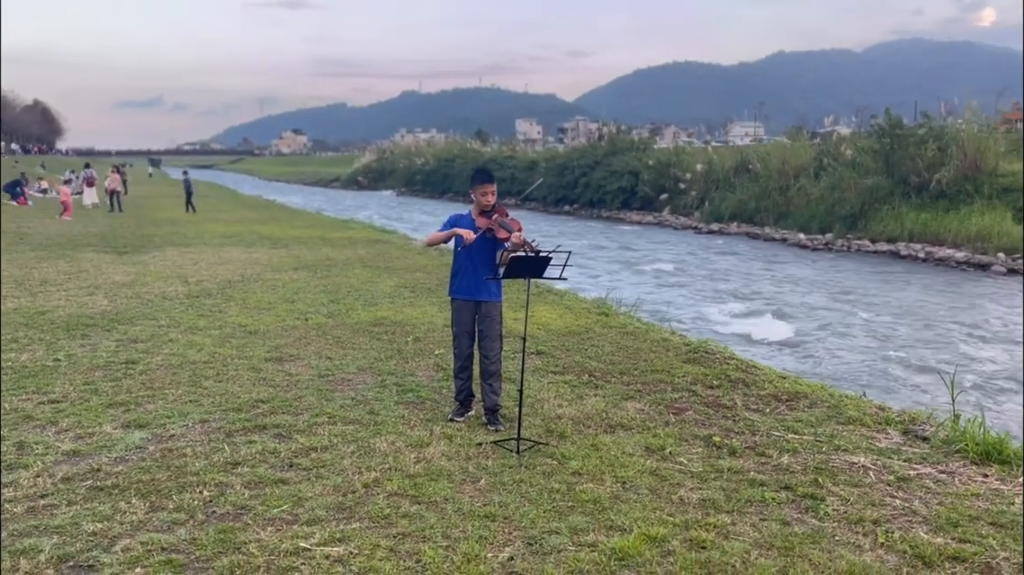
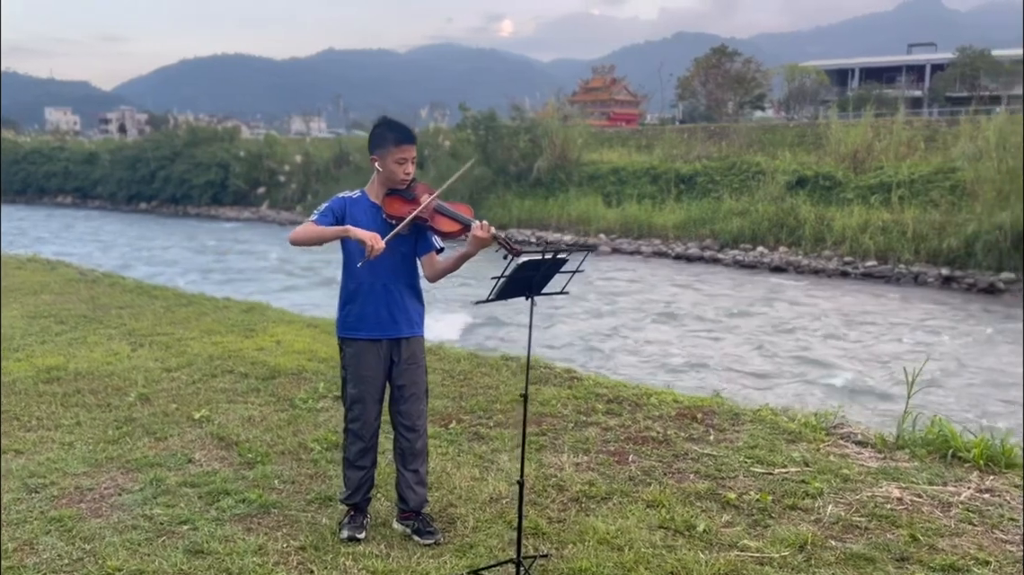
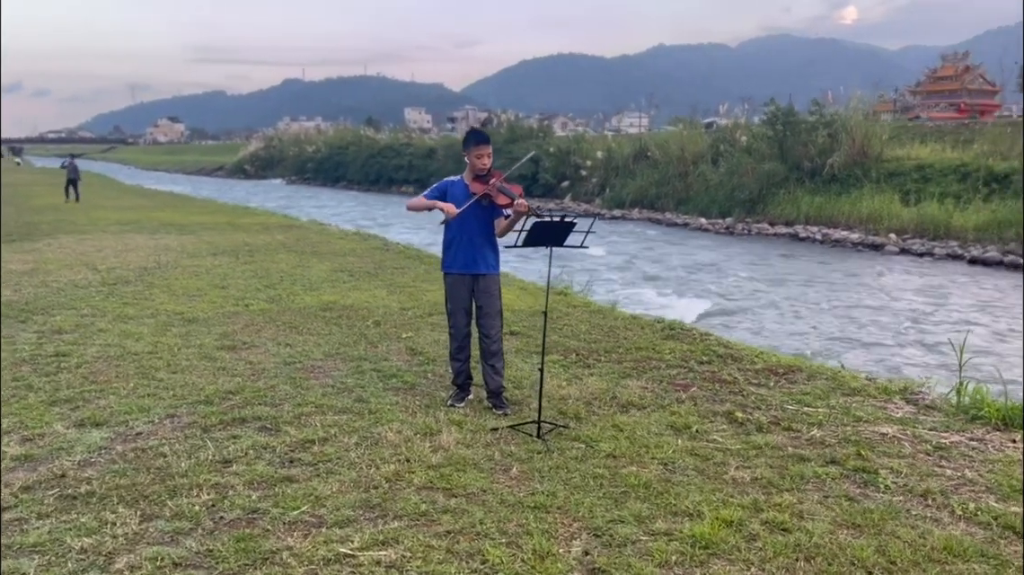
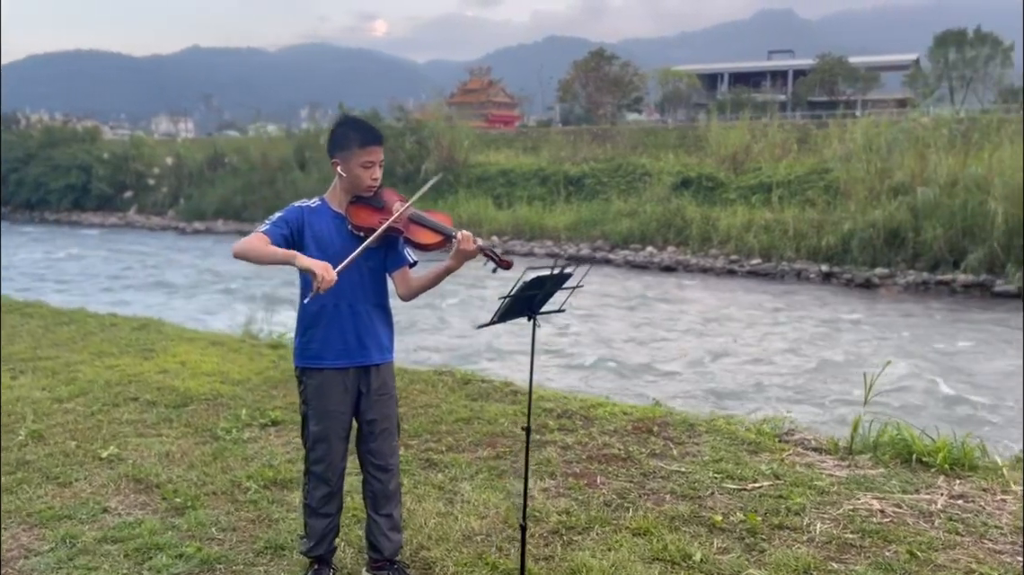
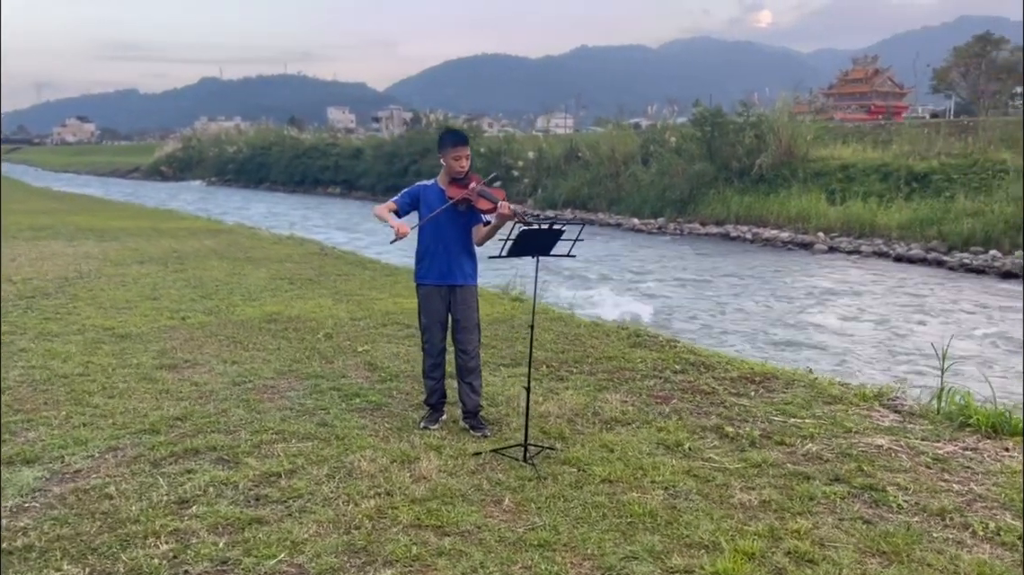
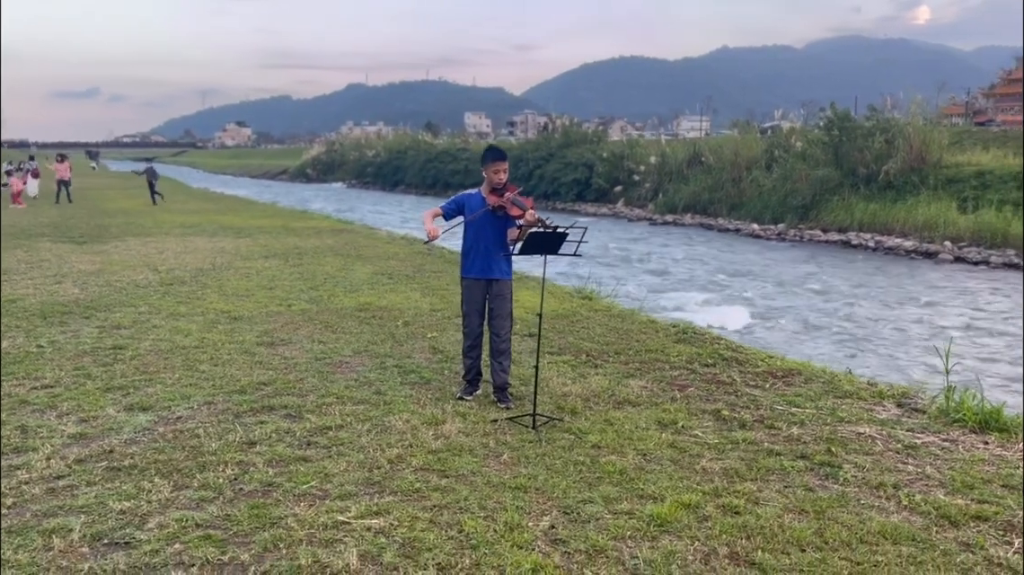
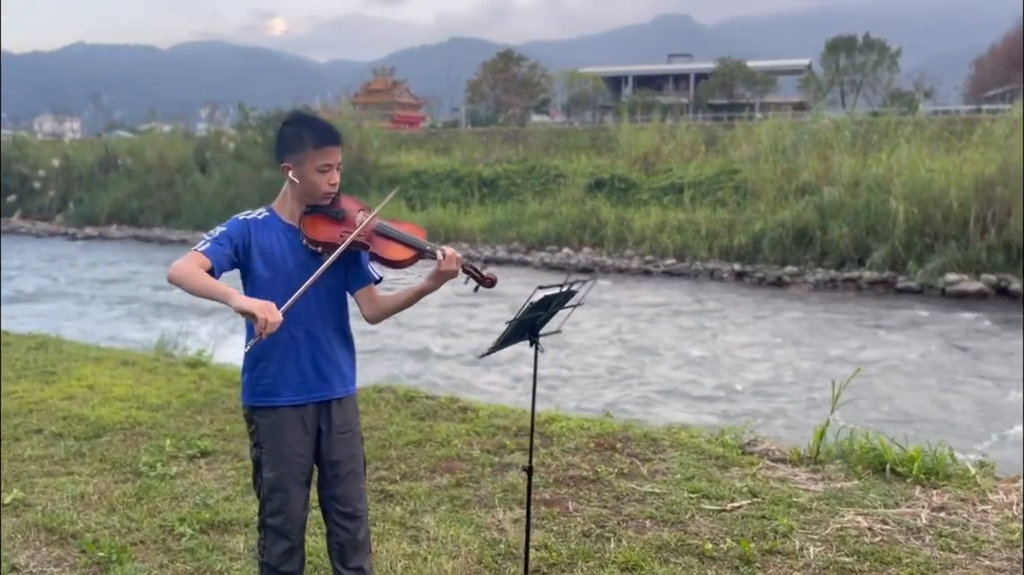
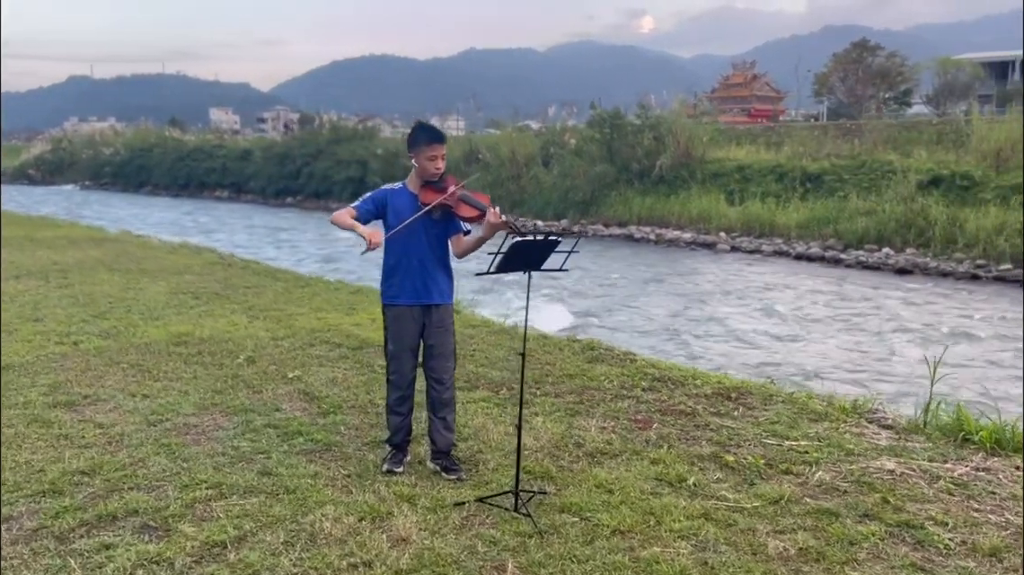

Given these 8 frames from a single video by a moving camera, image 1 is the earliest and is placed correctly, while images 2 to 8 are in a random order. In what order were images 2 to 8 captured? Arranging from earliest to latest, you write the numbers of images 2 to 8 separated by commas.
6, 3, 5, 8, 2, 4, 7
